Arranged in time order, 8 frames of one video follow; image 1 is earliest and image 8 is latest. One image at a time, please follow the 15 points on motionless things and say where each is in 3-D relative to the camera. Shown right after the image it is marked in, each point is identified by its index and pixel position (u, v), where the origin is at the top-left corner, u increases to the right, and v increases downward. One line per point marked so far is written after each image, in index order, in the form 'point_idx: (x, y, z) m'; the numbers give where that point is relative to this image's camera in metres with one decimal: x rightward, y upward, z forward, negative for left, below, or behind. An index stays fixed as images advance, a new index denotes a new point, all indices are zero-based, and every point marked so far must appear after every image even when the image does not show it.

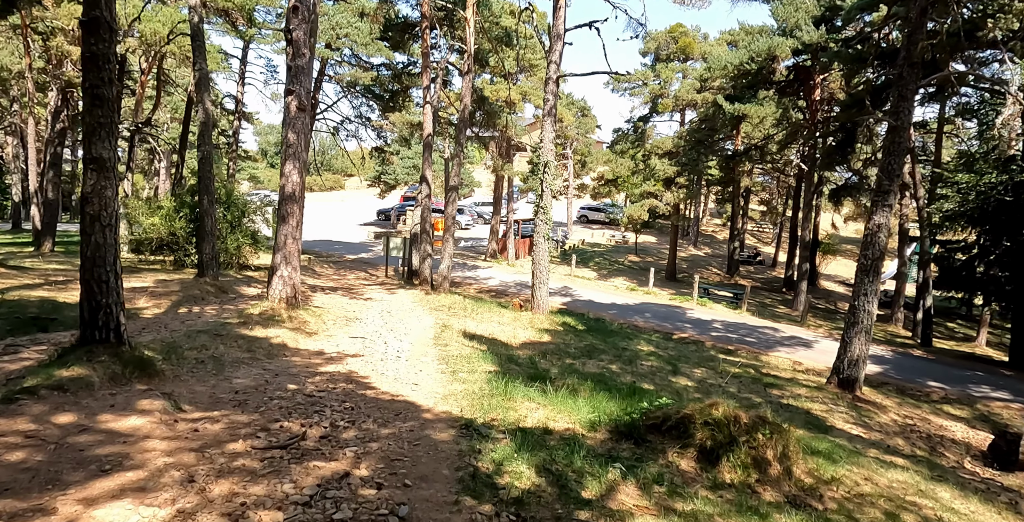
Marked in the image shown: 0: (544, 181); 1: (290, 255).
0: (+0.7, +1.8, +14.7) m
1: (-3.4, +0.1, +10.3) m
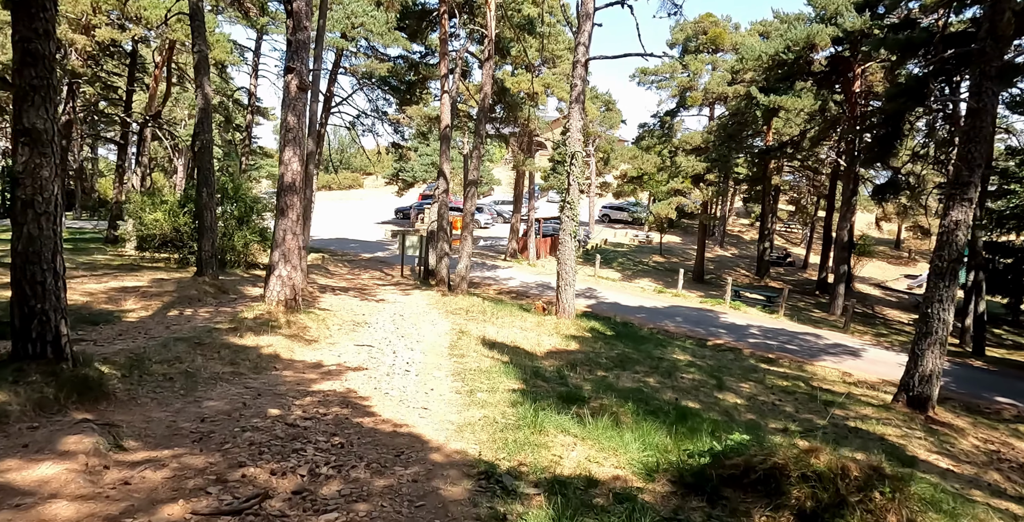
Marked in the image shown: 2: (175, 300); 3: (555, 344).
0: (+1.2, +1.8, +13.5) m
1: (-3.1, +0.1, +9.2) m
2: (-5.5, -0.6, +10.8) m
3: (+0.7, -1.4, +11.2) m
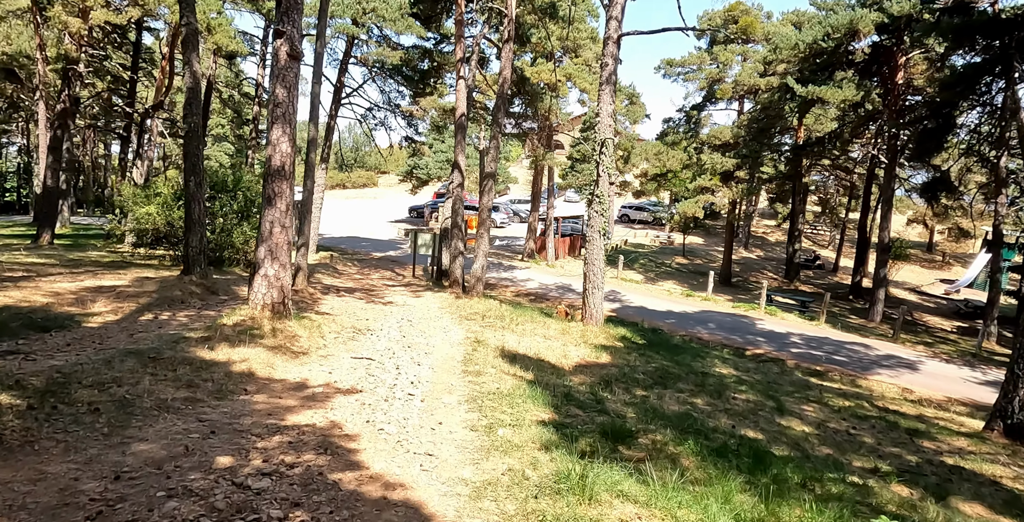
0: (+1.6, +1.8, +12.1) m
1: (-2.8, +0.1, +7.9) m
2: (-5.2, -0.6, +9.5) m
3: (+1.0, -1.4, +9.8) m
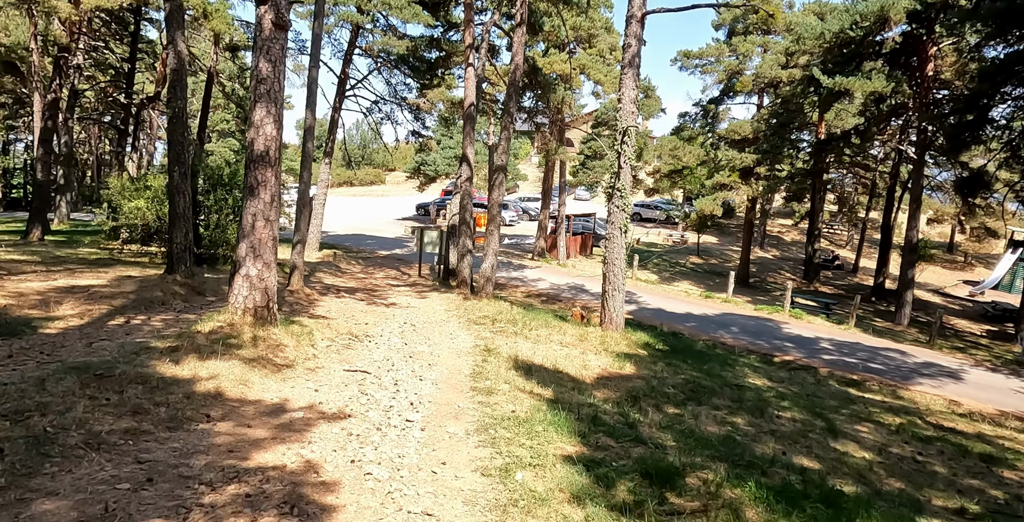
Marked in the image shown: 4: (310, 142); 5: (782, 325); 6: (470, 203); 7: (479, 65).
0: (+1.8, +1.8, +11.1) m
1: (-2.6, +0.2, +6.9) m
2: (-5.0, -0.6, +8.6) m
3: (+1.2, -1.4, +8.8) m
4: (-3.6, +2.1, +11.8) m
5: (+7.2, -1.7, +17.7) m
6: (-1.0, +1.4, +15.9) m
7: (-0.9, +5.6, +18.9) m
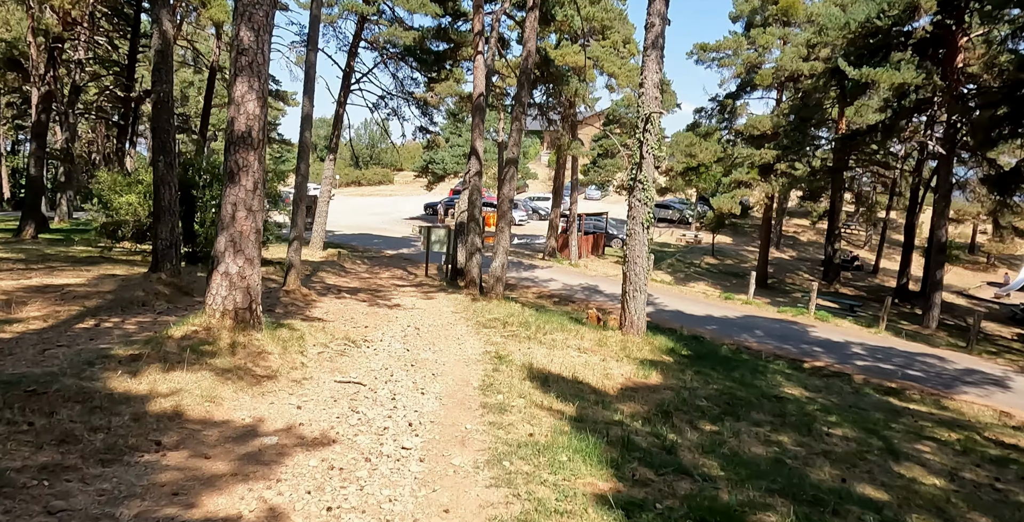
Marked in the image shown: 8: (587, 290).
0: (+2.0, +1.8, +10.2) m
1: (-2.5, +0.2, +6.1) m
2: (-4.8, -0.5, +7.8) m
3: (+1.4, -1.4, +7.9) m
4: (-3.4, +2.2, +11.0) m
5: (+7.5, -1.7, +16.7) m
6: (-0.8, +1.4, +15.1) m
7: (-0.6, +5.6, +18.1) m
8: (+2.3, -0.9, +19.9) m
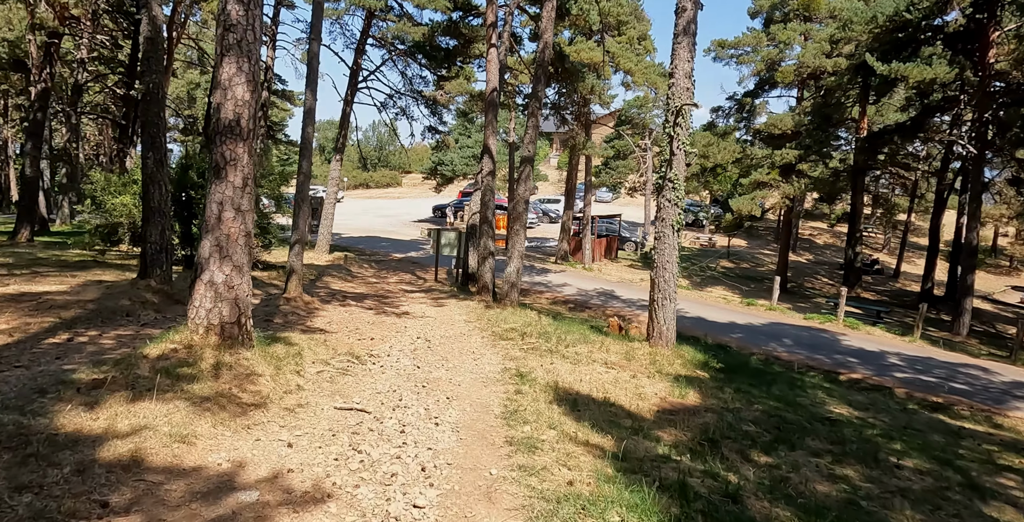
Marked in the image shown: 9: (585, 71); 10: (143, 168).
0: (+2.3, +1.8, +9.4) m
1: (-2.3, +0.1, +5.3) m
2: (-4.6, -0.6, +7.1) m
3: (+1.6, -1.4, +7.1) m
4: (-3.1, +2.1, +10.2) m
5: (+7.8, -1.8, +15.8) m
6: (-0.4, +1.3, +14.3) m
7: (-0.3, +5.5, +17.3) m
8: (+2.6, -1.0, +19.1) m
9: (+2.2, +5.7, +19.8) m
10: (-4.9, +1.2, +8.7) m
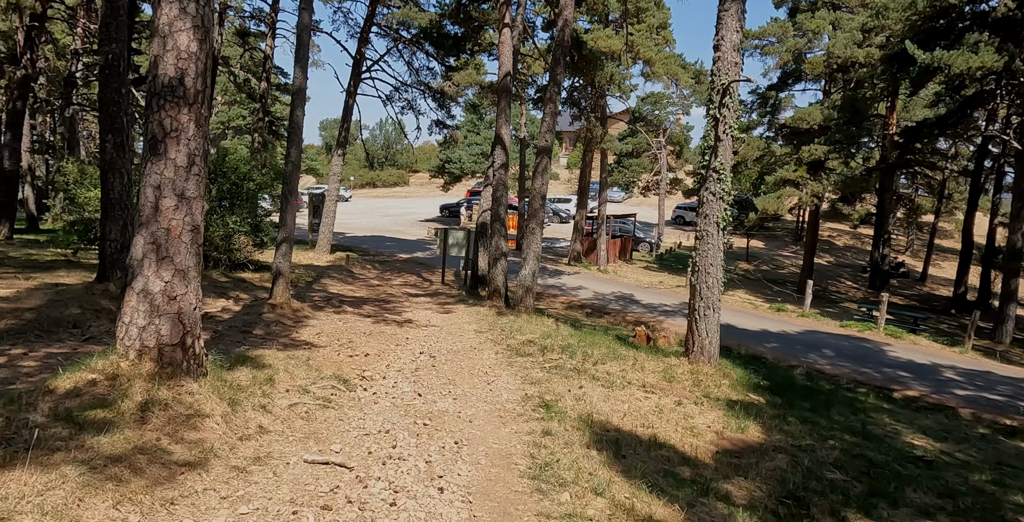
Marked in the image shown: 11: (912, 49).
0: (+2.5, +1.7, +8.1) m
1: (-2.1, +0.1, +4.1) m
2: (-4.4, -0.6, +5.8) m
3: (+1.8, -1.5, +5.8) m
4: (-2.9, +2.1, +9.0) m
5: (+8.1, -1.9, +14.5) m
6: (-0.1, +1.3, +13.0) m
7: (+0.1, +5.5, +16.0) m
8: (+3.0, -1.1, +17.8) m
9: (+2.5, +5.6, +18.5) m
10: (-4.6, +1.2, +7.5) m
11: (+11.6, +6.1, +19.2) m
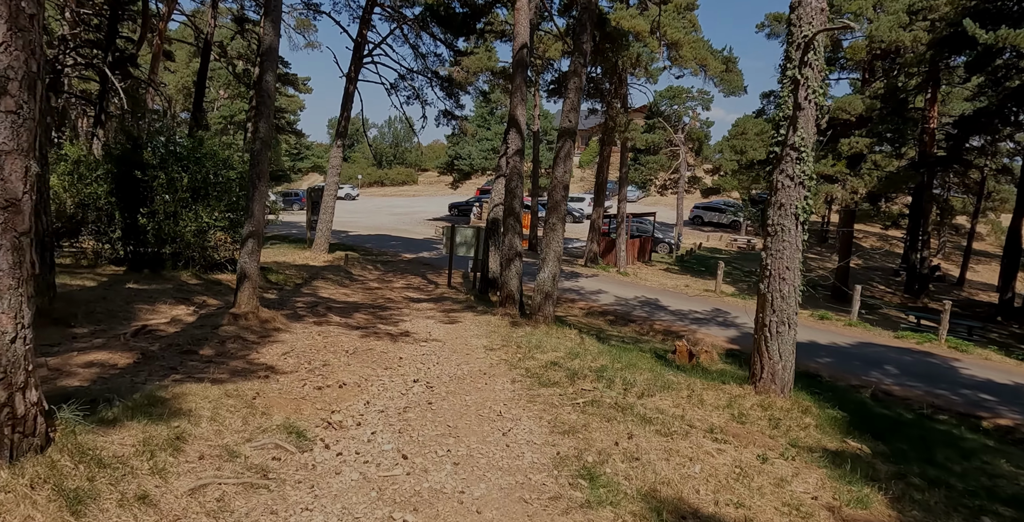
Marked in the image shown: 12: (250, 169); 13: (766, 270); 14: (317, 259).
0: (+2.7, +1.7, +6.4) m
1: (-1.9, +0.1, +2.4) m
2: (-4.2, -0.6, +4.2) m
3: (+2.0, -1.5, +4.1) m
4: (-2.7, +2.1, +7.3) m
5: (+8.4, -1.9, +12.6) m
6: (+0.1, +1.3, +11.3) m
7: (+0.4, +5.5, +14.3) m
8: (+3.3, -1.1, +16.0) m
9: (+2.9, +5.6, +16.8) m
10: (-4.4, +1.2, +5.8) m
11: (+12.0, +6.0, +17.4) m
12: (-2.9, +1.0, +7.4) m
13: (+2.5, -0.1, +6.5) m
14: (-5.0, +0.1, +17.0) m
